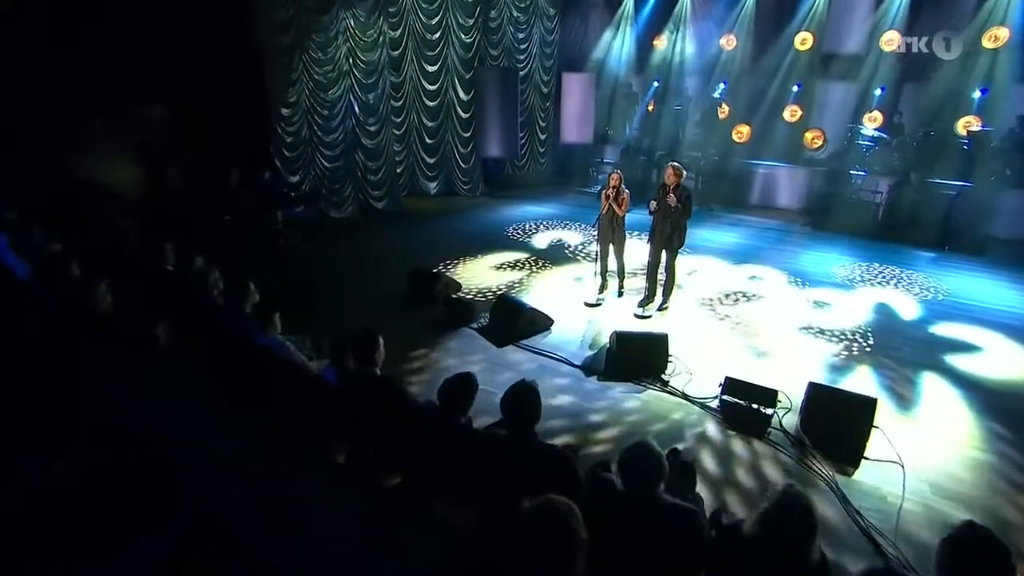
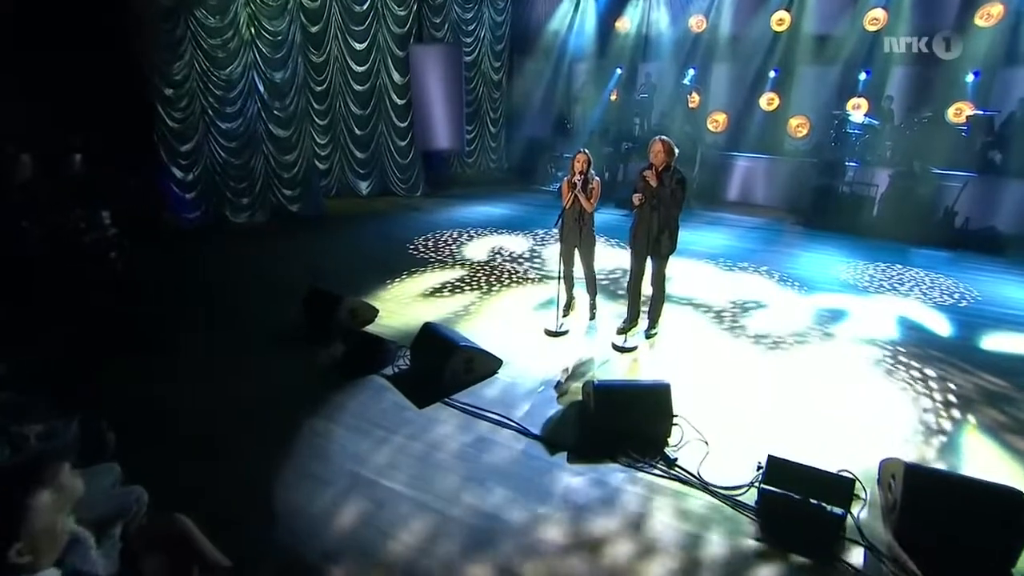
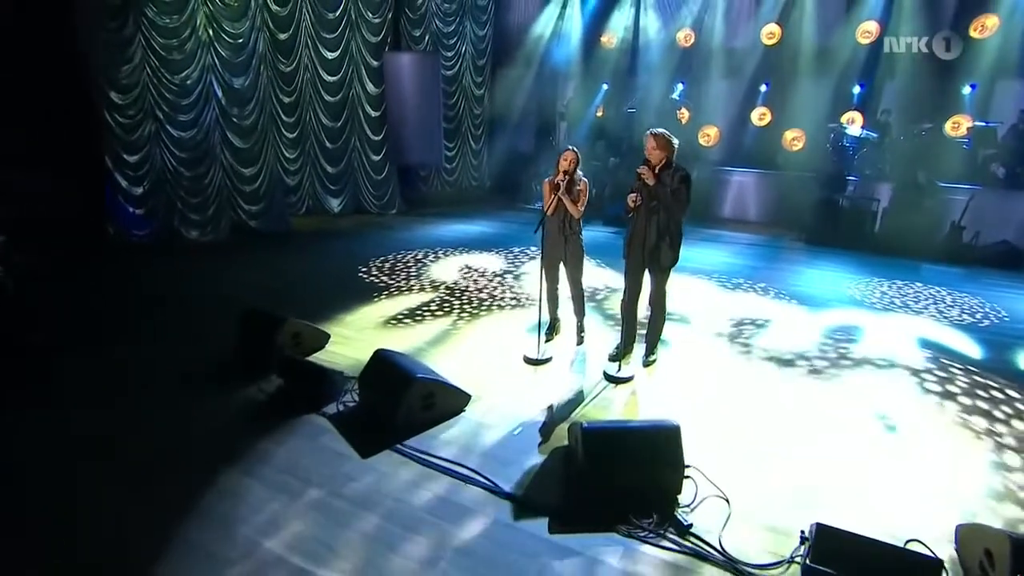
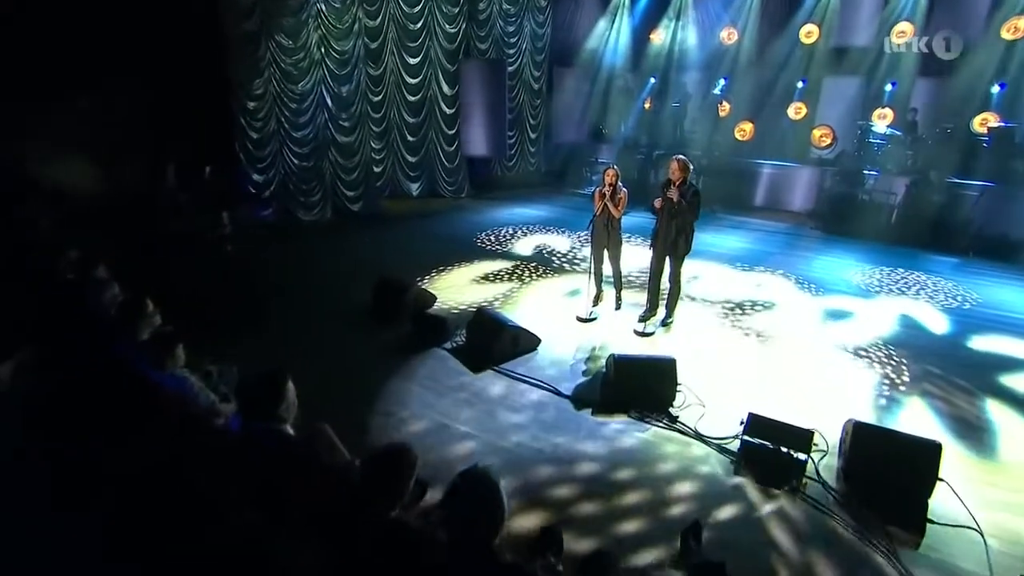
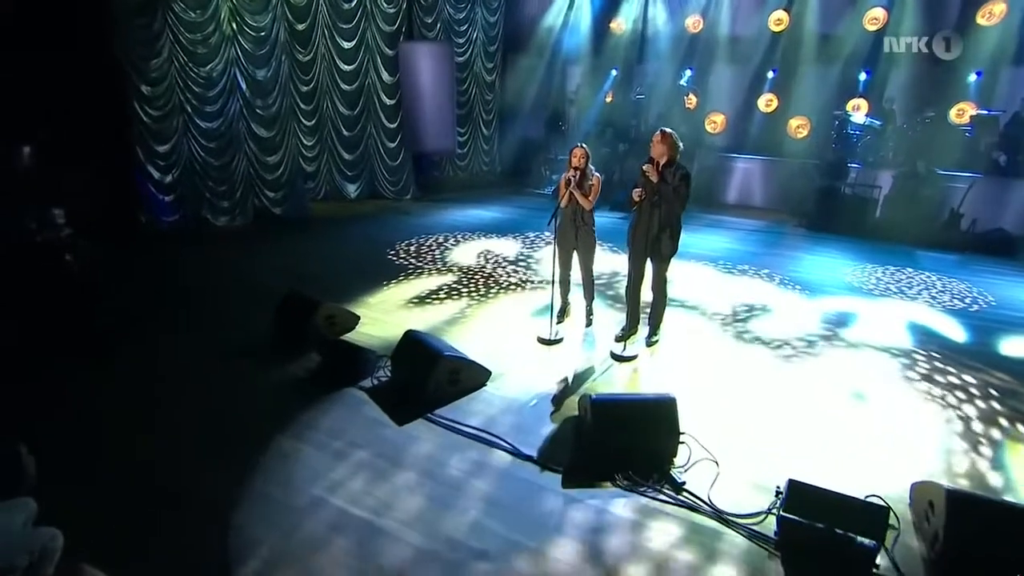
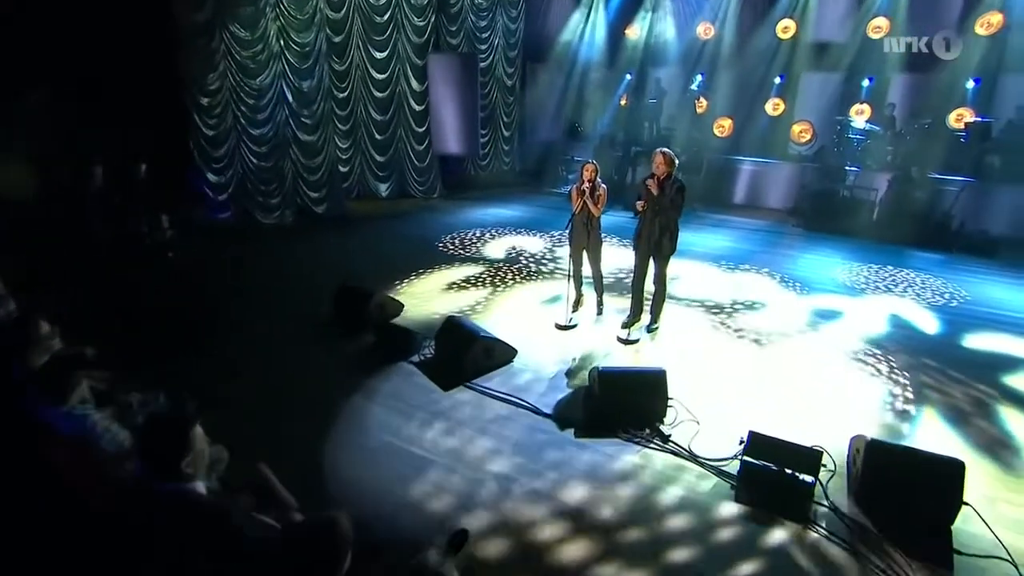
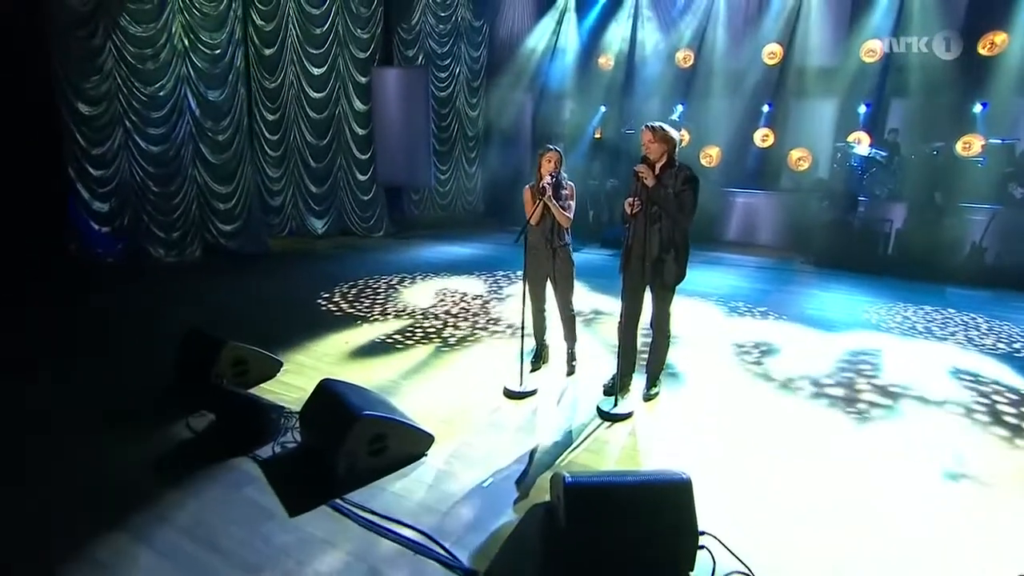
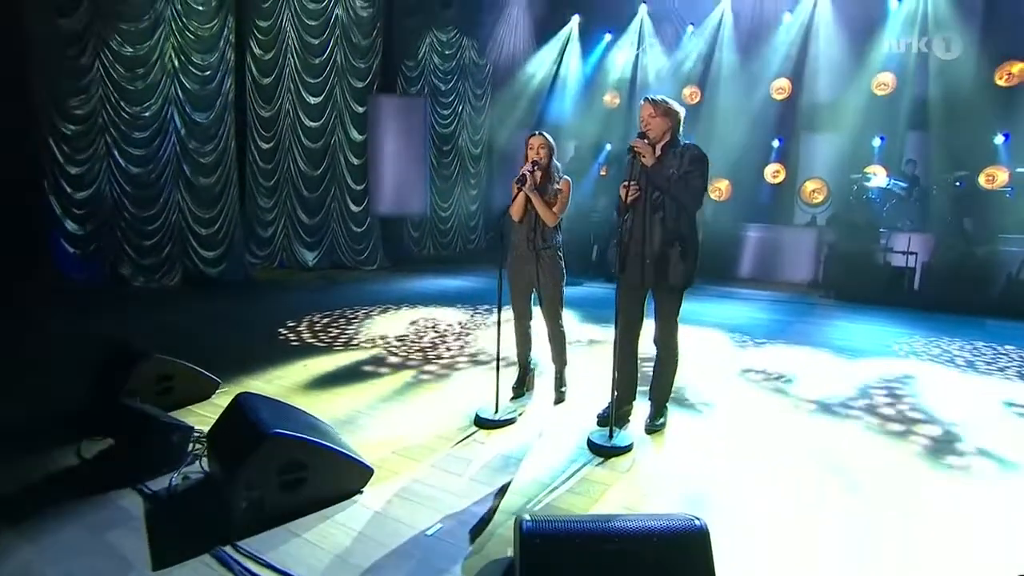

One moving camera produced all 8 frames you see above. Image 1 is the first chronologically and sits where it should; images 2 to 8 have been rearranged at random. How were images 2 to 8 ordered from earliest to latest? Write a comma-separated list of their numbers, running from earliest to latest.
4, 6, 2, 5, 3, 7, 8
